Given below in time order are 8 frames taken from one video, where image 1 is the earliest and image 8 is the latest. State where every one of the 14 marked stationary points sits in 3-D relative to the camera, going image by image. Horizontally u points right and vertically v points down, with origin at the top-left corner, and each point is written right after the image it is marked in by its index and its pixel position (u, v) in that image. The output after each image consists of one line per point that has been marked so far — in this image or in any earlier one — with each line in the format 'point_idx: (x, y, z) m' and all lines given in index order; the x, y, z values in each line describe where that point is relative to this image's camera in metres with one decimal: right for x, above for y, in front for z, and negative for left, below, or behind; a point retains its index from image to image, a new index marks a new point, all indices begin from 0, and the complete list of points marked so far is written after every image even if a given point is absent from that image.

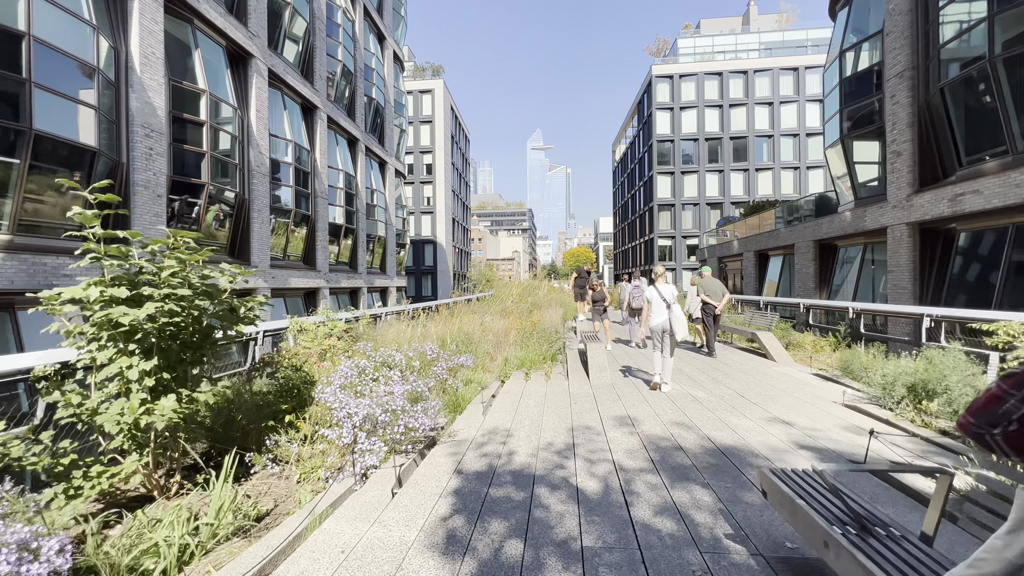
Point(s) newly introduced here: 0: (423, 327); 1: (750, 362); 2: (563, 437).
0: (-1.5, -0.7, +7.5) m
1: (+3.9, -1.2, +7.6) m
2: (+0.4, -1.3, +3.8) m
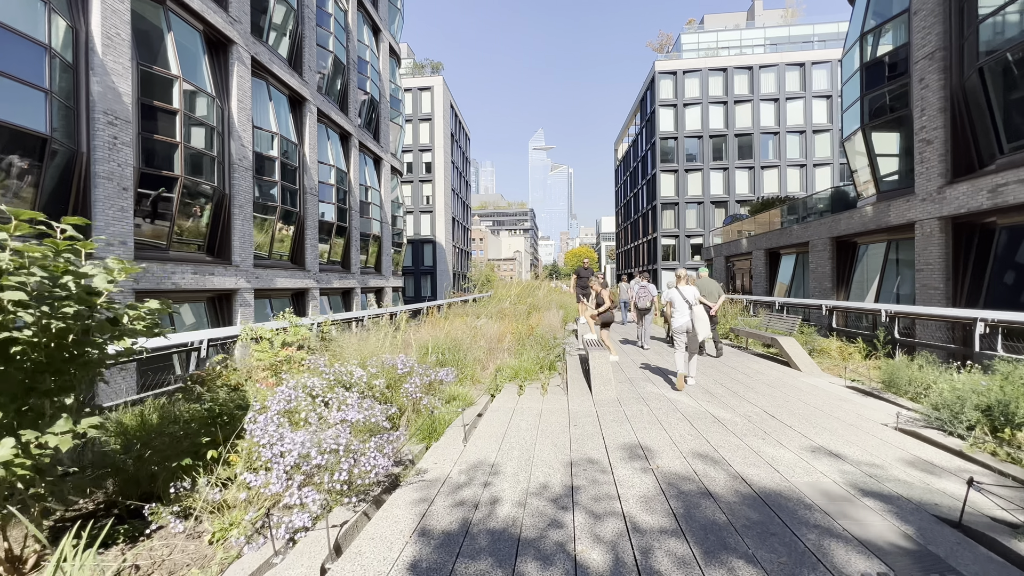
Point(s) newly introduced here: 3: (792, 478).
0: (-1.6, -0.7, +6.8) m
1: (+3.8, -1.2, +6.8) m
2: (+0.3, -1.3, +3.1) m
3: (+1.8, -1.3, +3.0) m
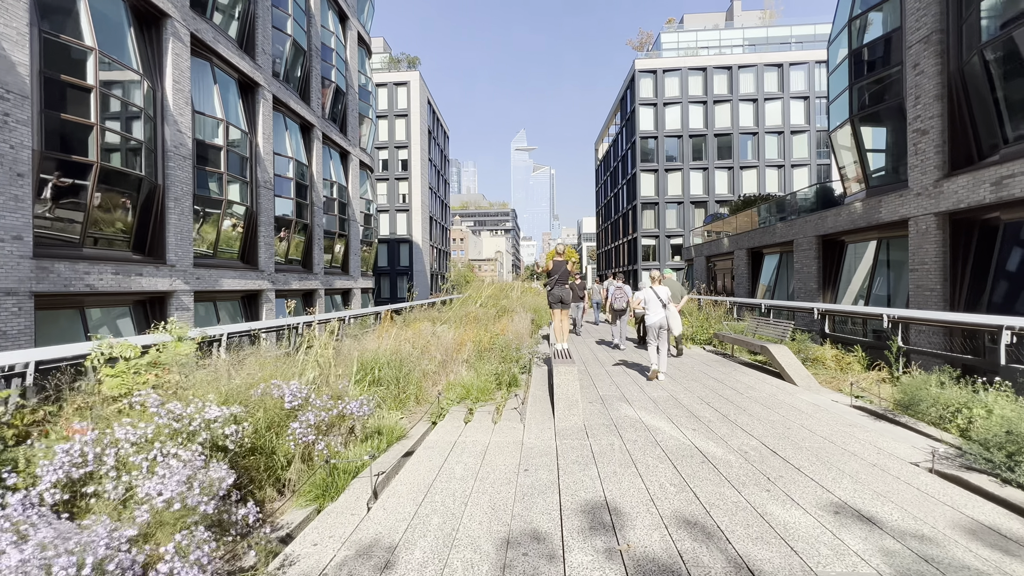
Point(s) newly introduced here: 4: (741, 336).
0: (-2.2, -0.7, +5.7) m
1: (+3.3, -1.3, +6.0) m
2: (-0.1, -1.3, +2.1) m
3: (+1.4, -1.3, +2.1) m
4: (+4.1, -0.9, +8.0) m
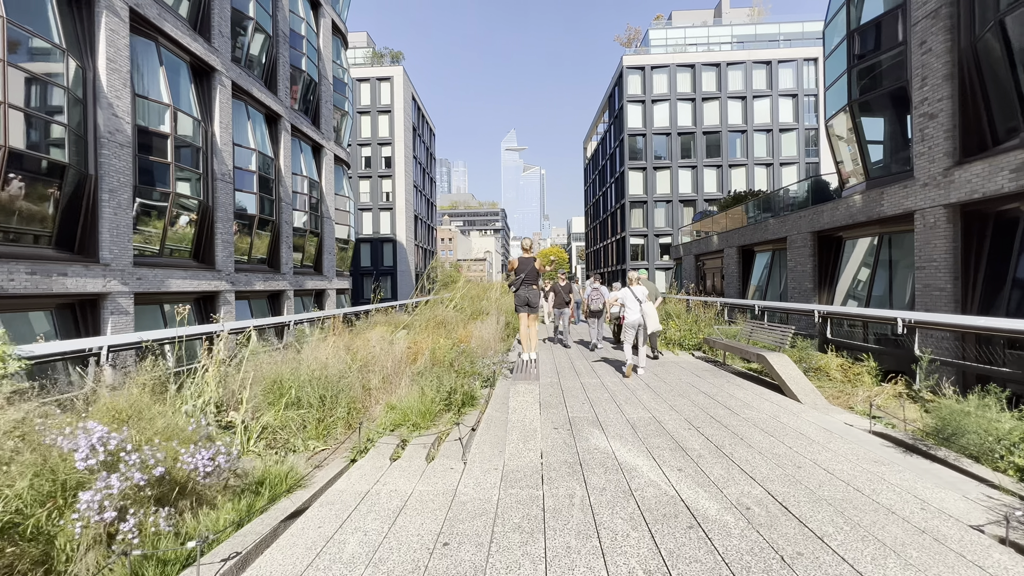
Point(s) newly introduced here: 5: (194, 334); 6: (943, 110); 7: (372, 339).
0: (-2.7, -0.8, +4.8) m
1: (+2.8, -1.3, +5.1) m
2: (-0.5, -1.3, +1.2) m
3: (+1.0, -1.3, +1.2) m
4: (+3.5, -0.9, +7.2) m
5: (-3.8, -0.6, +5.4) m
6: (+7.2, +3.0, +7.6) m
7: (-2.1, -0.8, +6.7) m
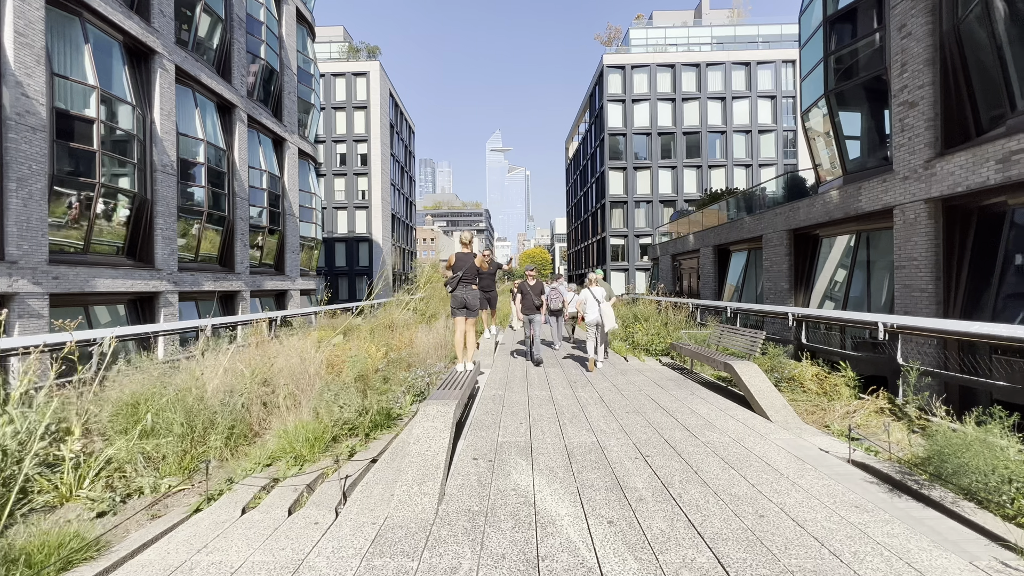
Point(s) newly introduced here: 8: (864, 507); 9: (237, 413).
0: (-3.4, -0.8, +3.9) m
1: (+2.0, -1.3, +4.4) m
2: (-1.1, -1.3, +0.4) m
3: (+0.4, -1.3, +0.5) m
4: (+2.7, -0.9, +6.5) m
5: (-4.5, -0.6, +4.5) m
6: (+6.4, +3.0, +7.1) m
7: (-2.8, -0.8, +5.8) m
8: (+2.1, -1.2, +2.6) m
9: (-2.3, -1.1, +3.9) m
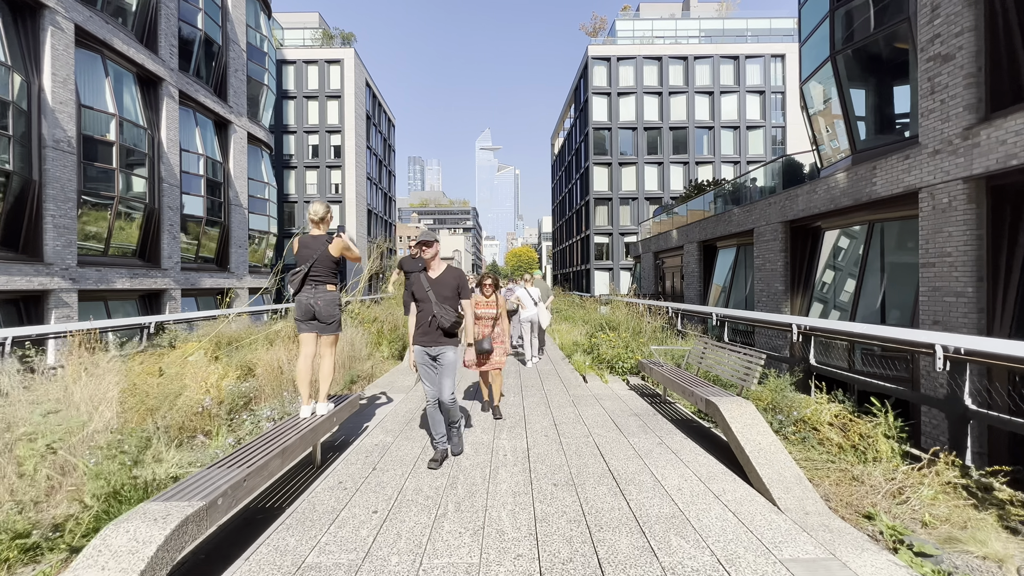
0: (-4.2, -0.7, +2.1) m
1: (+1.2, -1.3, +2.8) m
2: (-1.9, -1.3, -1.3) m
3: (-0.4, -1.3, -1.2) m
4: (+1.8, -0.9, +4.9) m
5: (-5.4, -0.5, +2.7) m
6: (+5.5, +2.9, +5.5) m
7: (-3.7, -0.8, +4.1) m
8: (+1.2, -1.3, +1.0) m
9: (-3.2, -1.1, +2.2) m
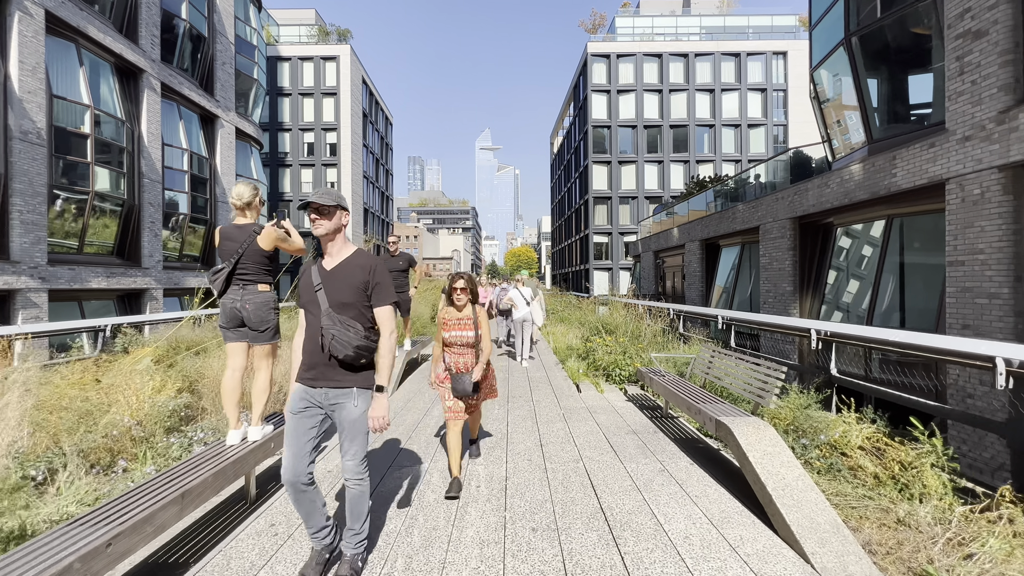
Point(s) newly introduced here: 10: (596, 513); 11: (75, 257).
0: (-4.4, -0.7, +1.6) m
1: (+1.0, -1.3, +2.2) m
2: (-2.1, -1.3, -1.9) m
3: (-0.6, -1.3, -1.8) m
4: (+1.6, -0.9, +4.4) m
5: (-5.5, -0.5, +2.2) m
6: (+5.3, +2.9, +5.0) m
7: (-3.9, -0.7, +3.5) m
8: (+1.0, -1.3, +0.5) m
9: (-3.4, -1.1, +1.6) m
10: (+0.5, -1.3, +2.6) m
11: (-11.3, +0.8, +11.8) m
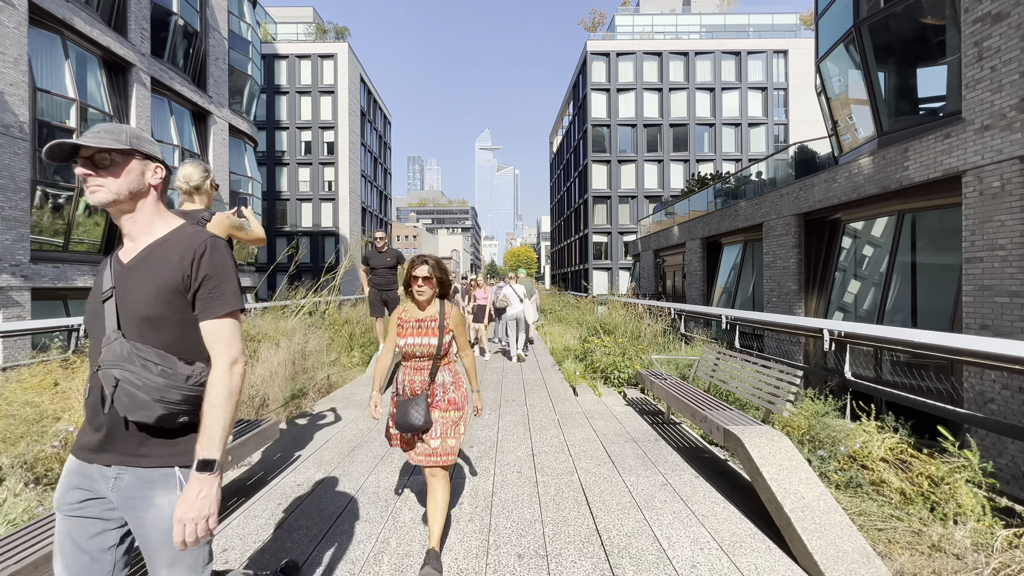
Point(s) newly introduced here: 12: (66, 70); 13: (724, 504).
0: (-4.5, -0.7, +1.3) m
1: (+0.9, -1.3, +1.9) m
2: (-2.2, -1.3, -2.2) m
3: (-0.6, -1.3, -2.1) m
4: (+1.5, -0.9, +4.1) m
5: (-5.6, -0.5, +1.9) m
6: (+5.2, +2.9, +4.7) m
7: (-4.0, -0.7, +3.2) m
8: (+1.0, -1.2, +0.2) m
9: (-3.5, -1.0, +1.3) m
10: (+0.4, -1.3, +2.3) m
11: (-11.4, +0.9, +11.5) m
12: (-11.4, +5.6, +11.7) m
13: (+1.2, -1.2, +2.6) m
